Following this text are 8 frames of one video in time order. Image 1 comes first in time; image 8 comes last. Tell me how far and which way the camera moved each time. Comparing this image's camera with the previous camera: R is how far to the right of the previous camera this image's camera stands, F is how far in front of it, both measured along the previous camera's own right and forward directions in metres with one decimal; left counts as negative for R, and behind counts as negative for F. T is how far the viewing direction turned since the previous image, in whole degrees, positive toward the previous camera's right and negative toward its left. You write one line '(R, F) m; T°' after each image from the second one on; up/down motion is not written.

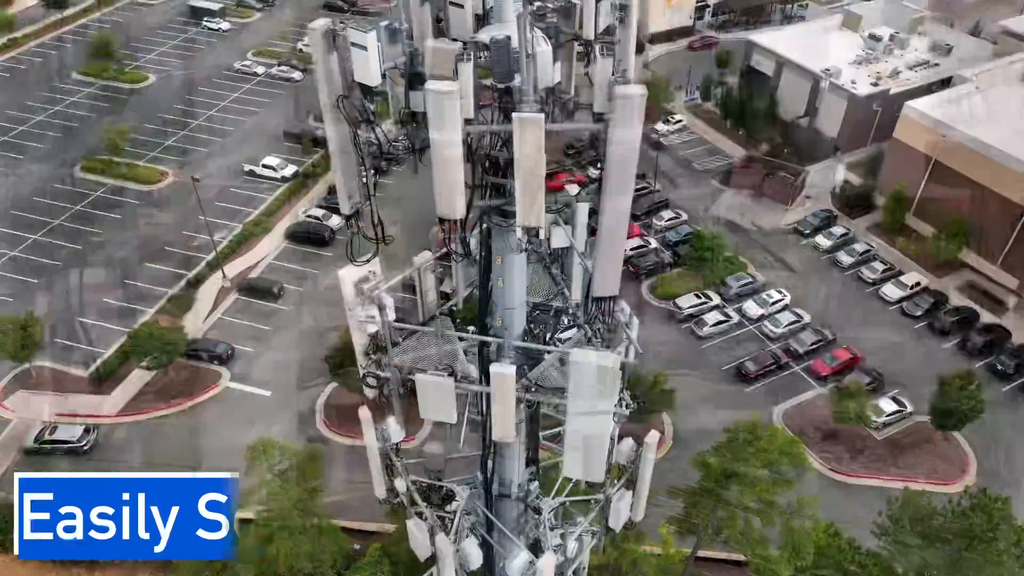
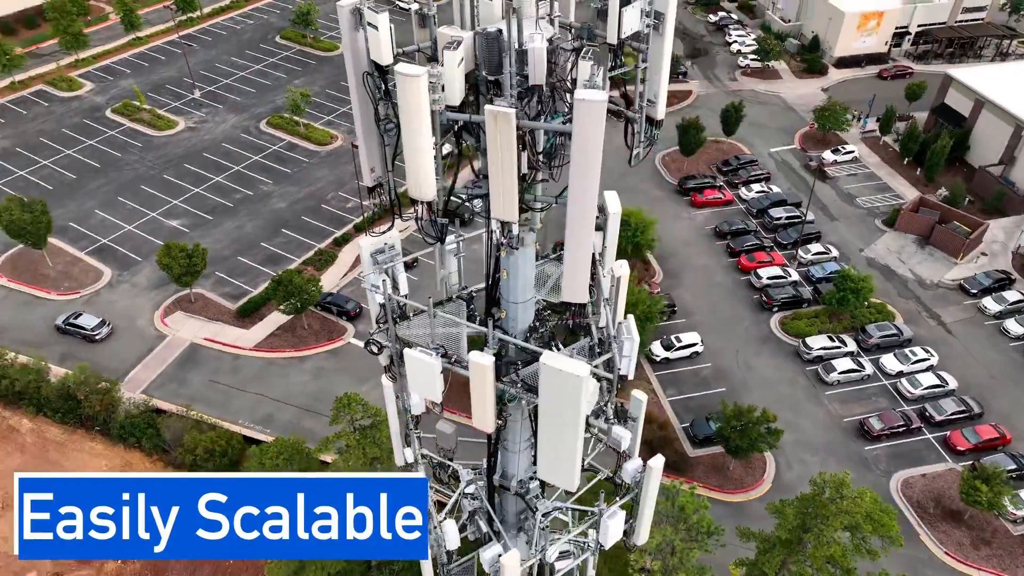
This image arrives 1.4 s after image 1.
(+1.0, +0.1) m; -11°
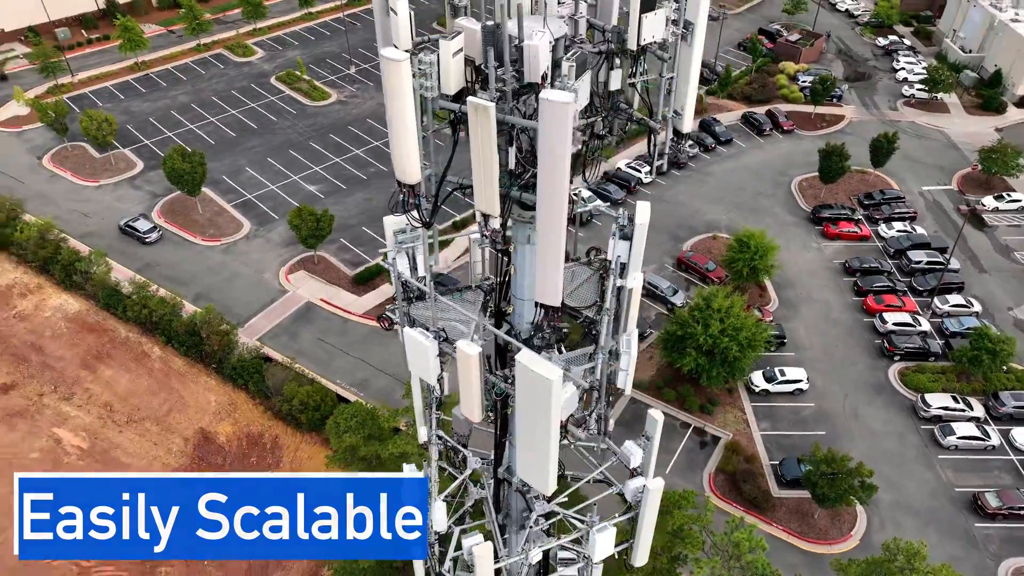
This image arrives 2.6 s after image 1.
(+0.9, 0.0) m; -10°
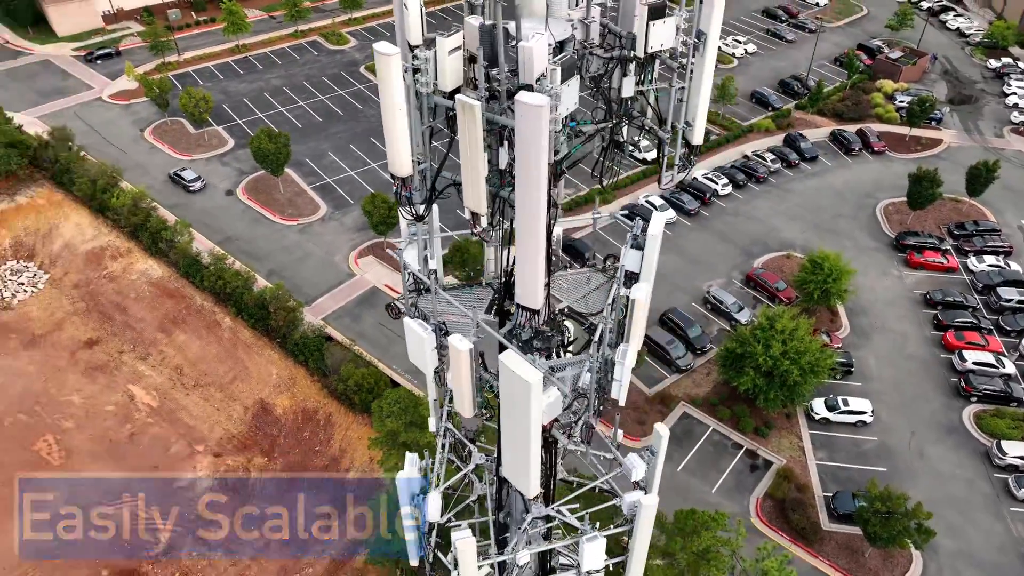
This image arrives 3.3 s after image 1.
(+0.5, 0.0) m; -6°
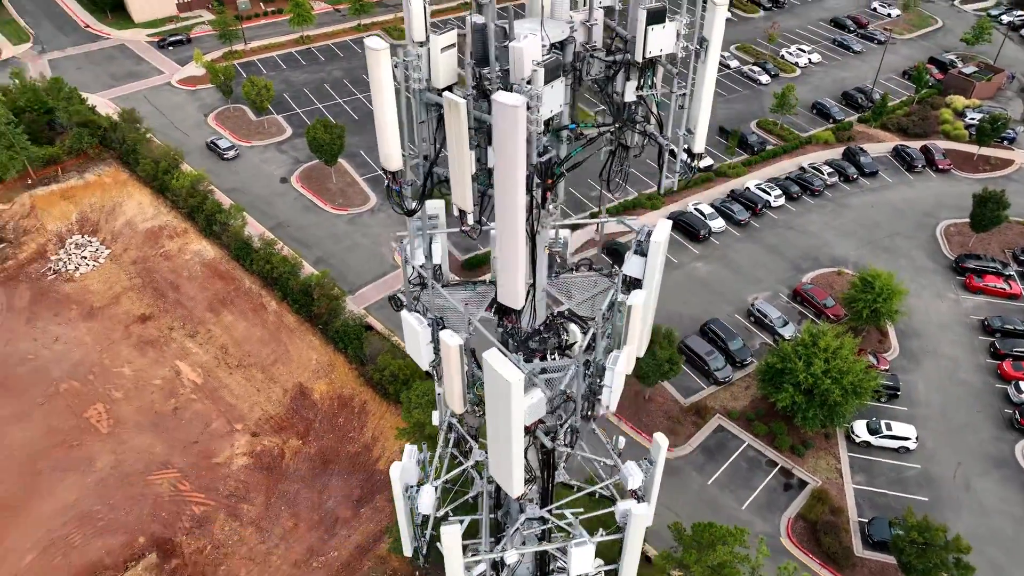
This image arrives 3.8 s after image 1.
(+0.4, 0.0) m; -4°
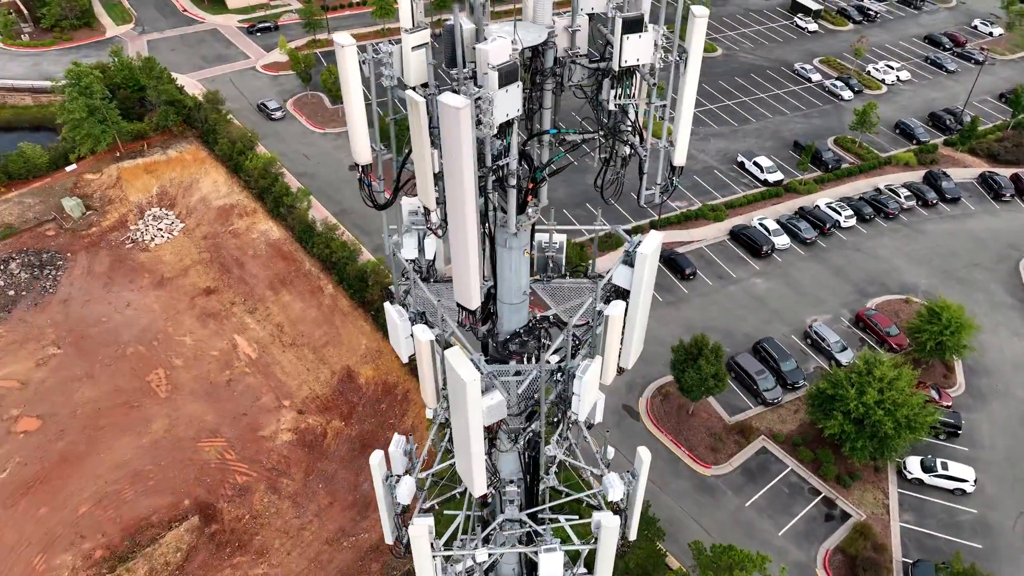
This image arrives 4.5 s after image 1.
(+0.6, 0.0) m; -5°
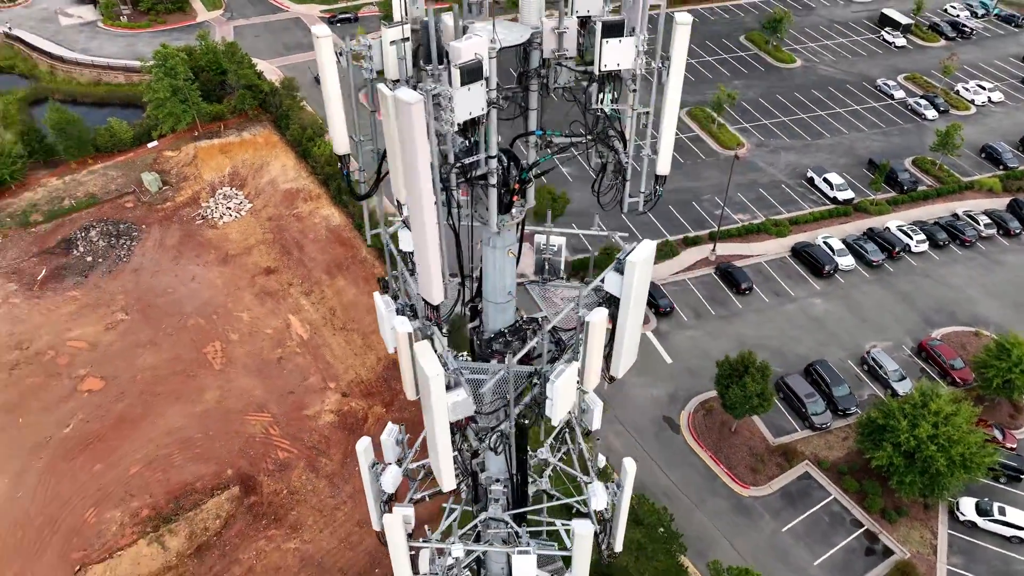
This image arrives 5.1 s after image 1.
(+0.6, 0.0) m; -5°
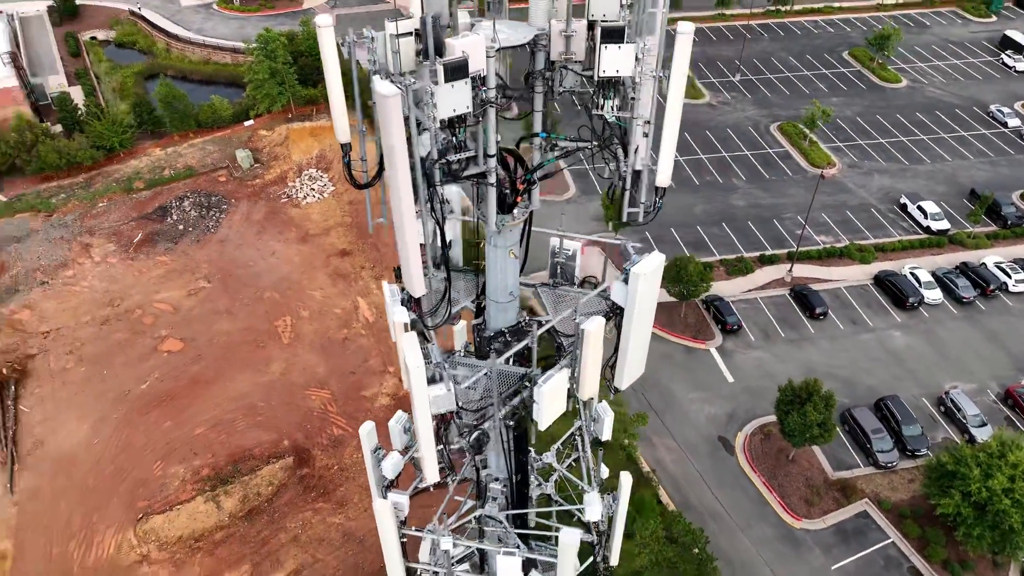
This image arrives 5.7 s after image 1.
(+0.6, 0.0) m; -6°
